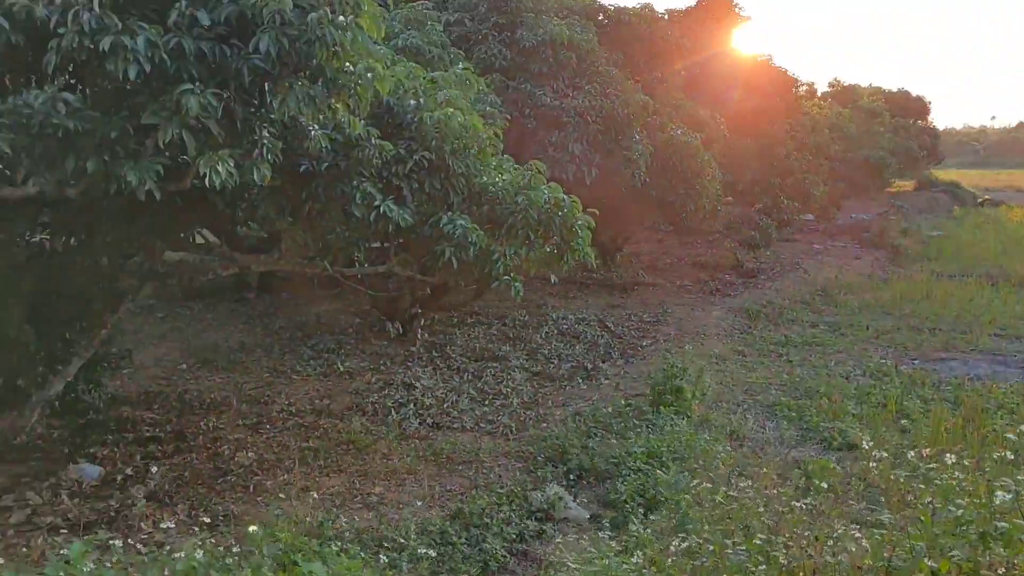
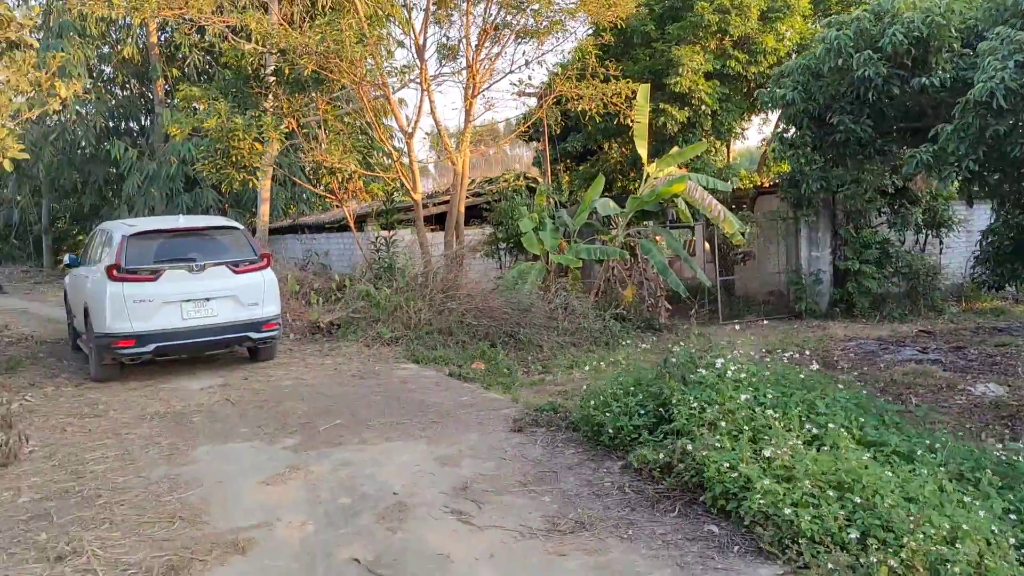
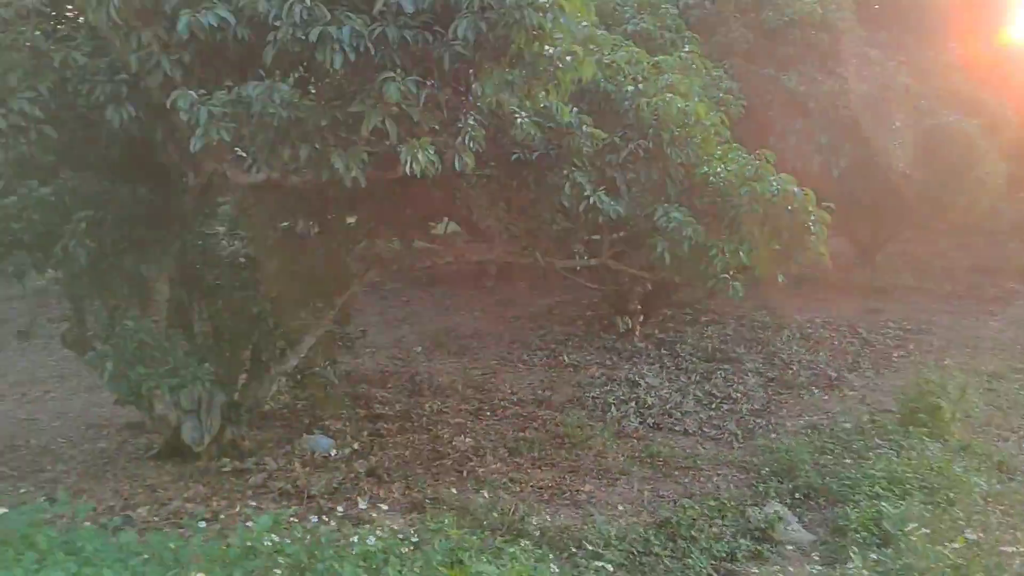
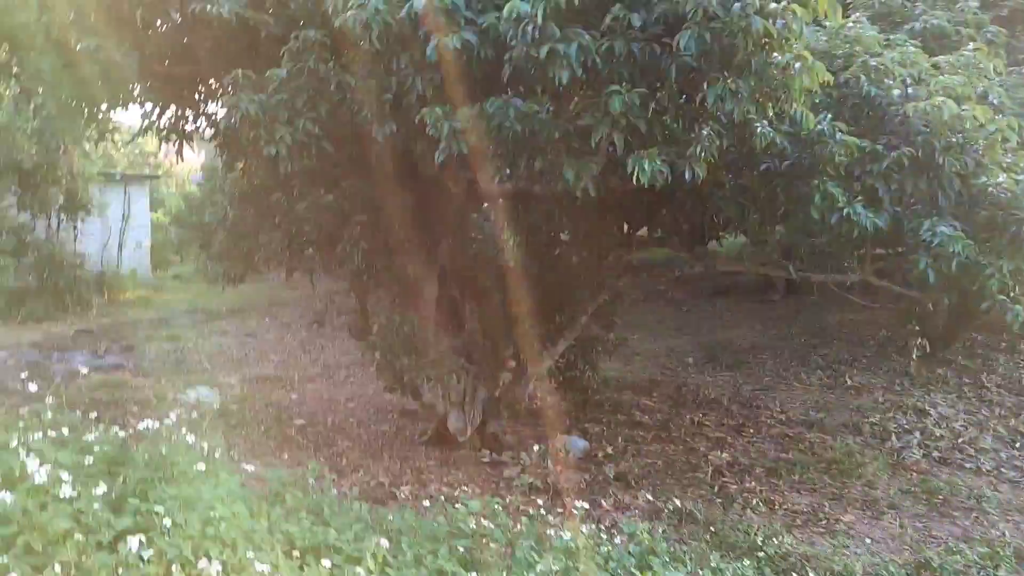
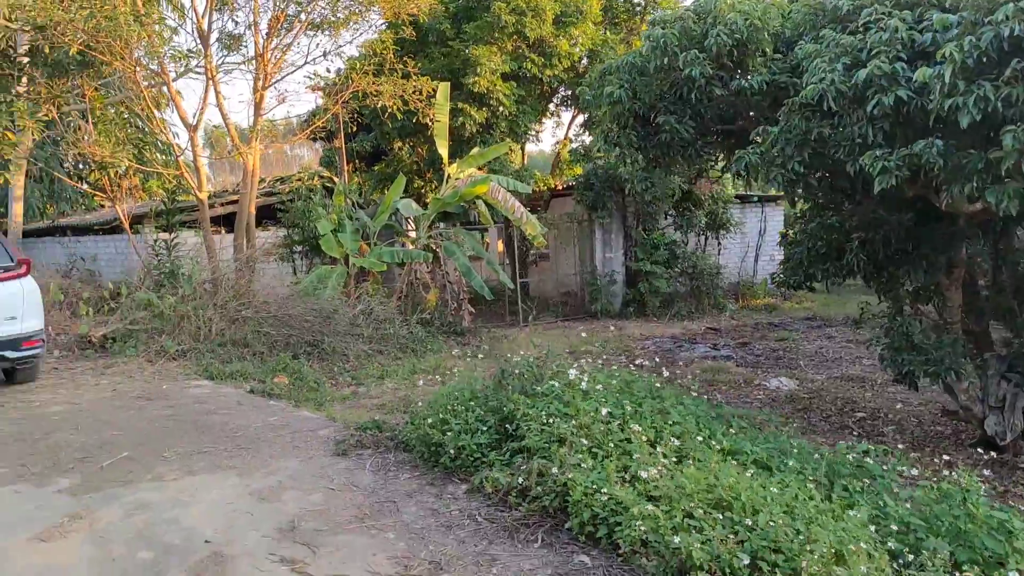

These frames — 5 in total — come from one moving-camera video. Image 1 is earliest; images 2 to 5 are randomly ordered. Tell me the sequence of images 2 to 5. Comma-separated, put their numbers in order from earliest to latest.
3, 4, 5, 2
